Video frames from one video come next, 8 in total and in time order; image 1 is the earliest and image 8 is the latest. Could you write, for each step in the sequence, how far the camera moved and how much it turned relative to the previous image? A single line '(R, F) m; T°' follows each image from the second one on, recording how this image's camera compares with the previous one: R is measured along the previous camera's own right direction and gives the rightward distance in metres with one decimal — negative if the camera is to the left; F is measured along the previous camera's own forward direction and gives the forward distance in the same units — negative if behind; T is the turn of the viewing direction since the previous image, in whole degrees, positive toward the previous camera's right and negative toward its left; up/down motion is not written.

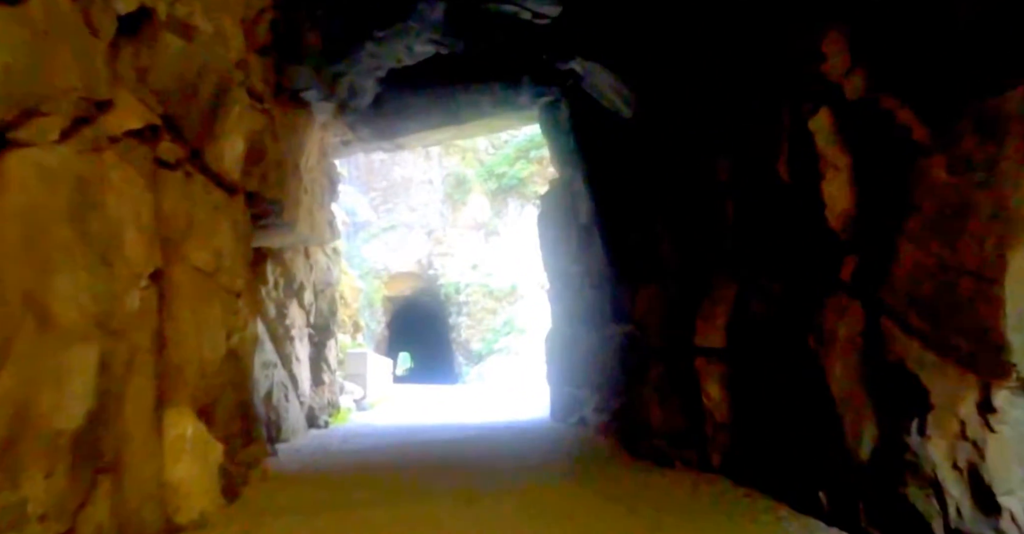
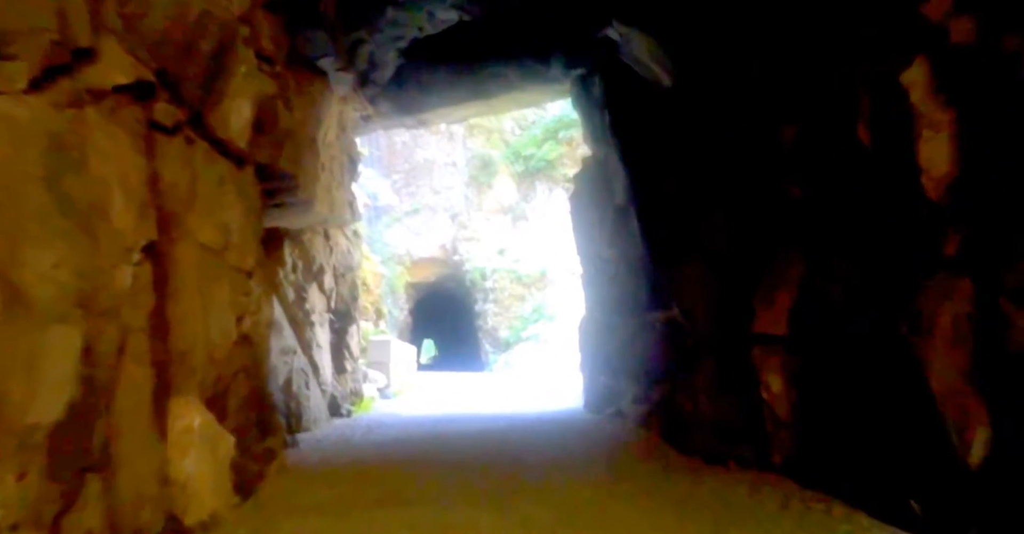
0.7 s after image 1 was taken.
(-0.1, +0.5) m; -2°
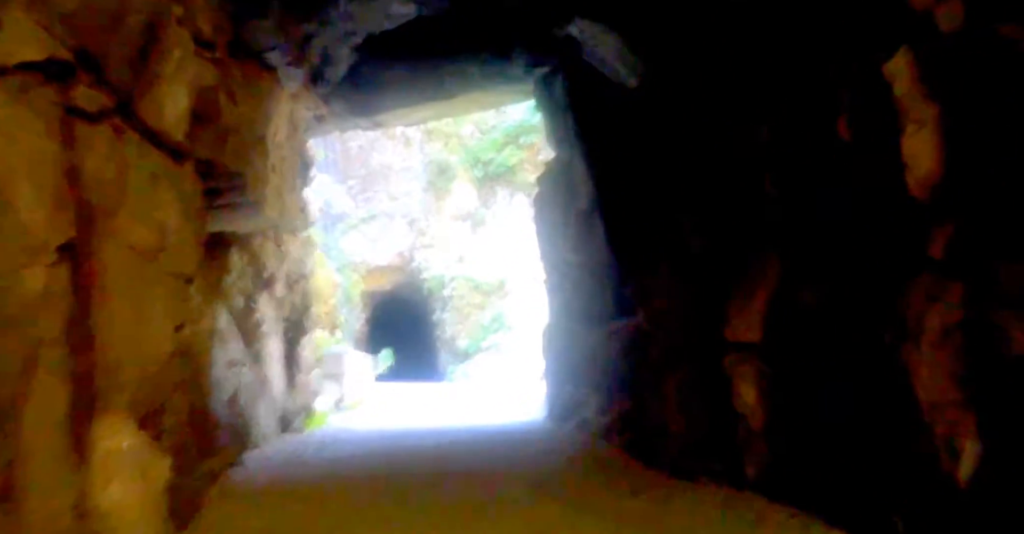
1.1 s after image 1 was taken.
(0.0, +0.2) m; +3°
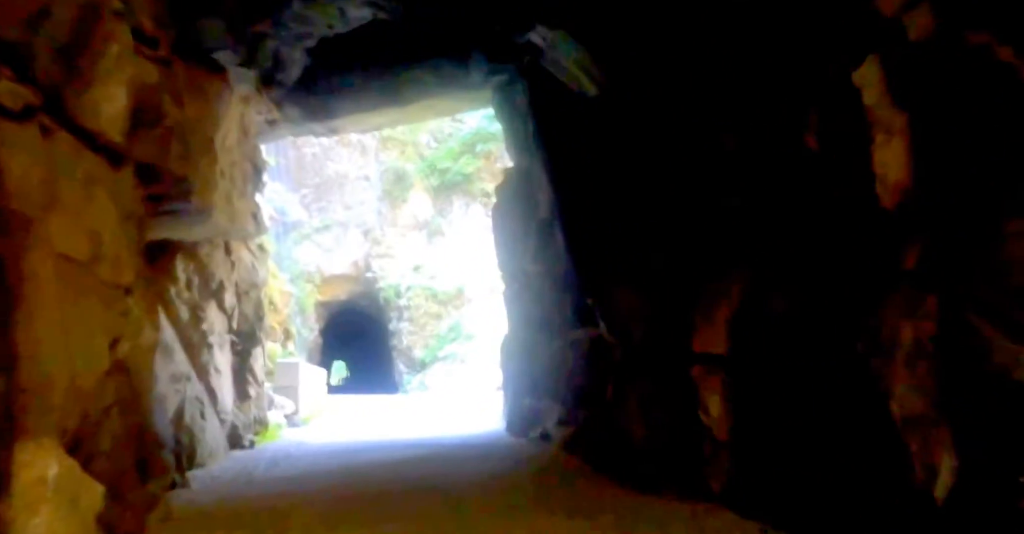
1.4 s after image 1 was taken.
(0.0, +0.1) m; +3°
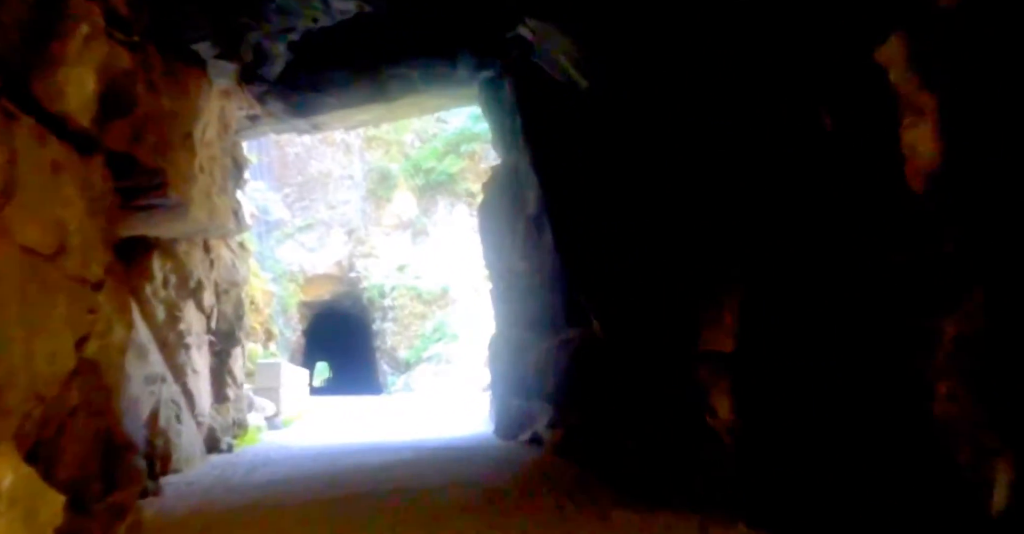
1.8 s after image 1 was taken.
(0.0, +0.2) m; +1°
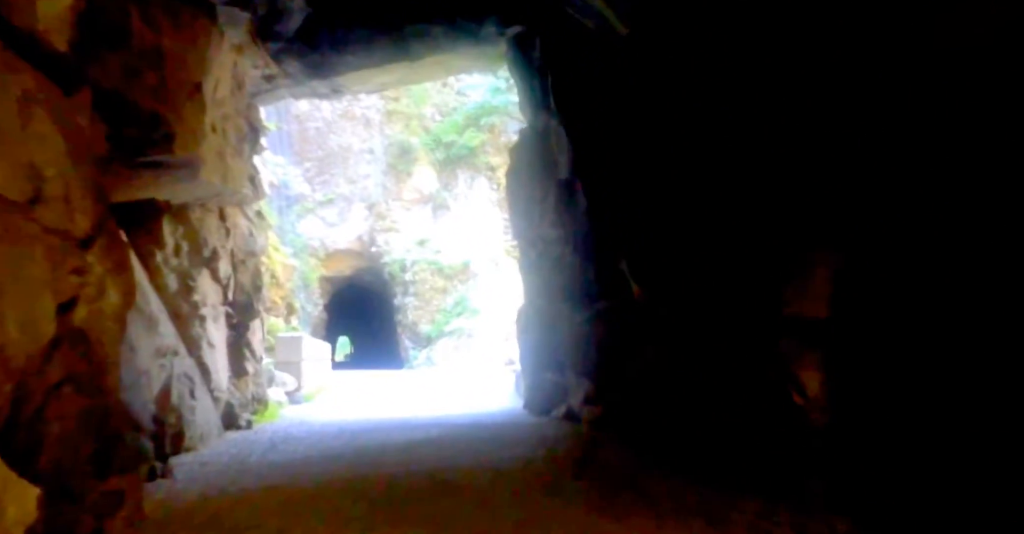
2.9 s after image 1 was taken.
(-0.1, +0.5) m; -2°
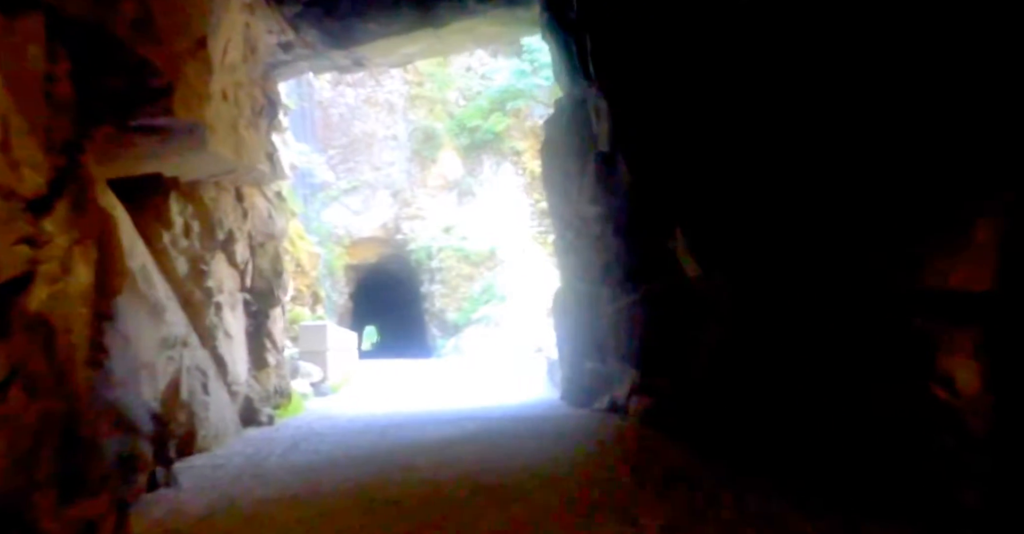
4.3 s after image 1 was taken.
(-0.2, +0.7) m; -2°
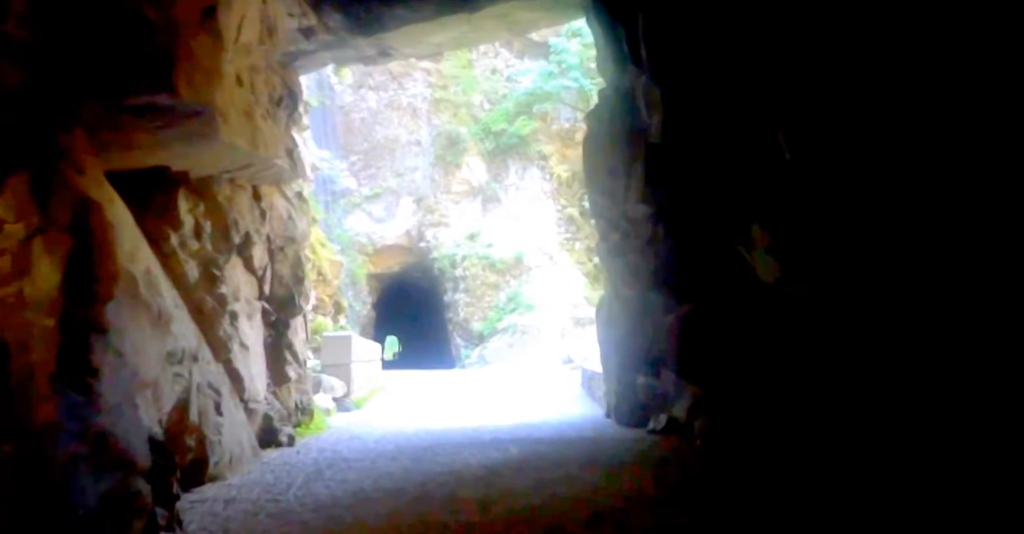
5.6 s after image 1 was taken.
(-0.2, +0.7) m; -2°
